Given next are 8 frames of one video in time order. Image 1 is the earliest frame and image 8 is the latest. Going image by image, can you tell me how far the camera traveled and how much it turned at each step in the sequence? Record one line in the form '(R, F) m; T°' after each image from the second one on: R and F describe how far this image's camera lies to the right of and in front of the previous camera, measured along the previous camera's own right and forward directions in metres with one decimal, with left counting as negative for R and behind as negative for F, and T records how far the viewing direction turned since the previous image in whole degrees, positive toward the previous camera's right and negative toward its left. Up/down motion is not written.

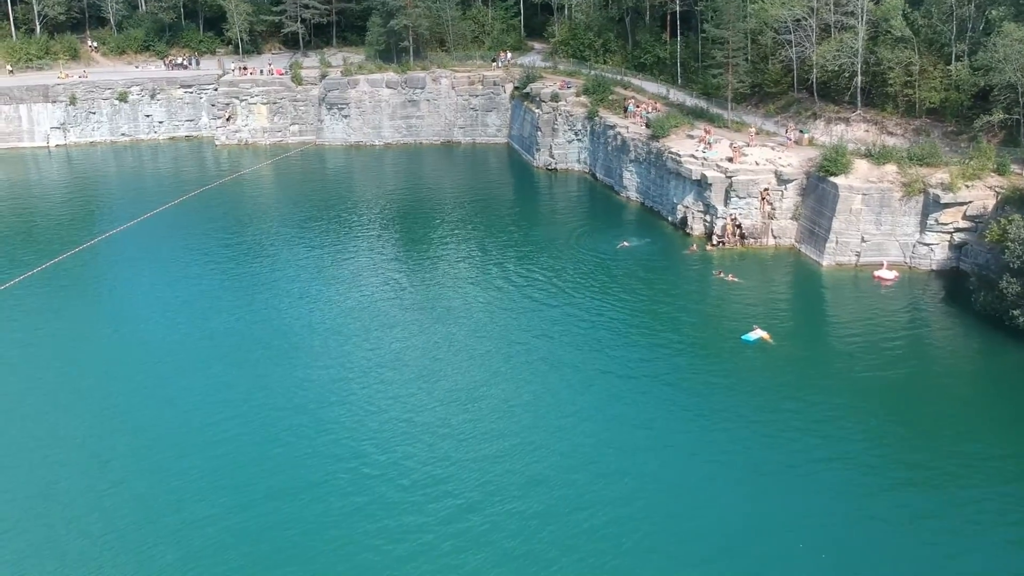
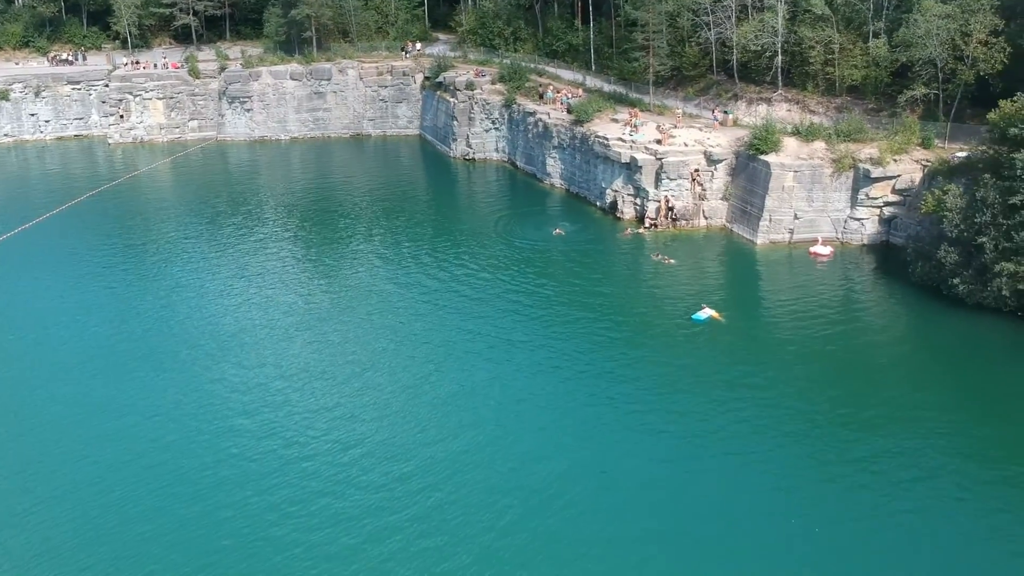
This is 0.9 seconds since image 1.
(-1.8, +1.5) m; +6°
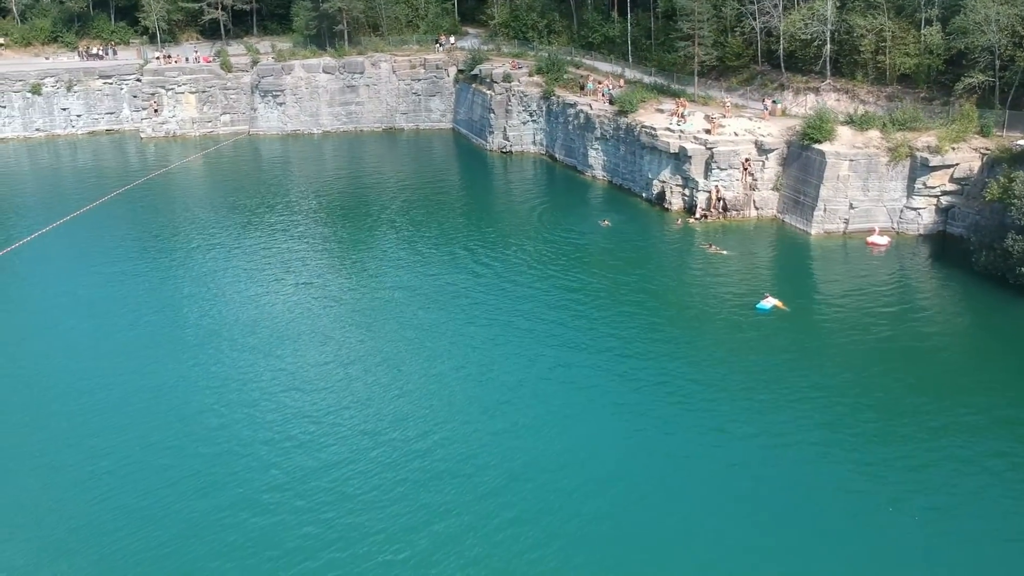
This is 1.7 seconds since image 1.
(-1.9, +0.5) m; 0°
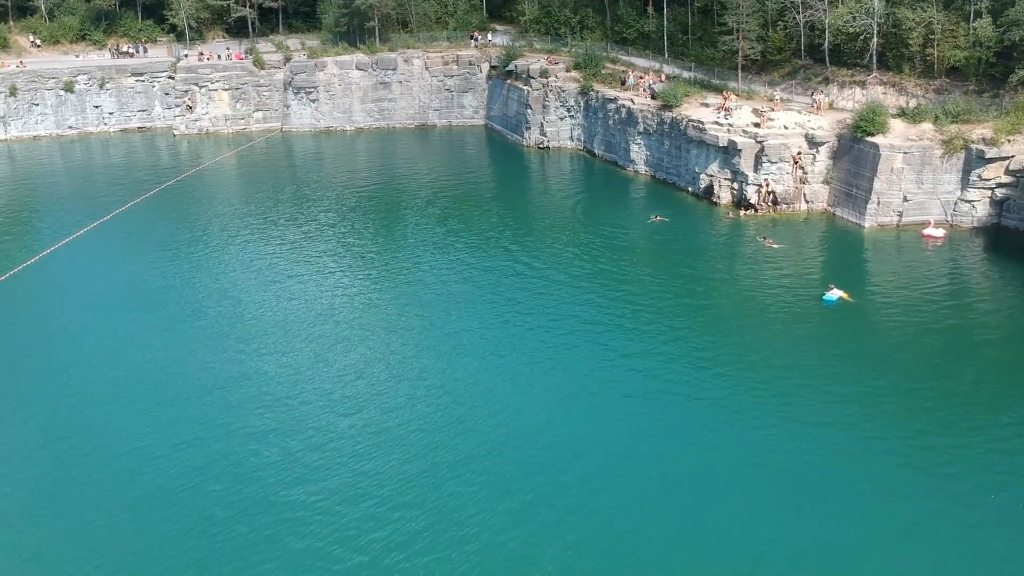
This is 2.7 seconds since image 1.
(-2.3, 0.0) m; 0°
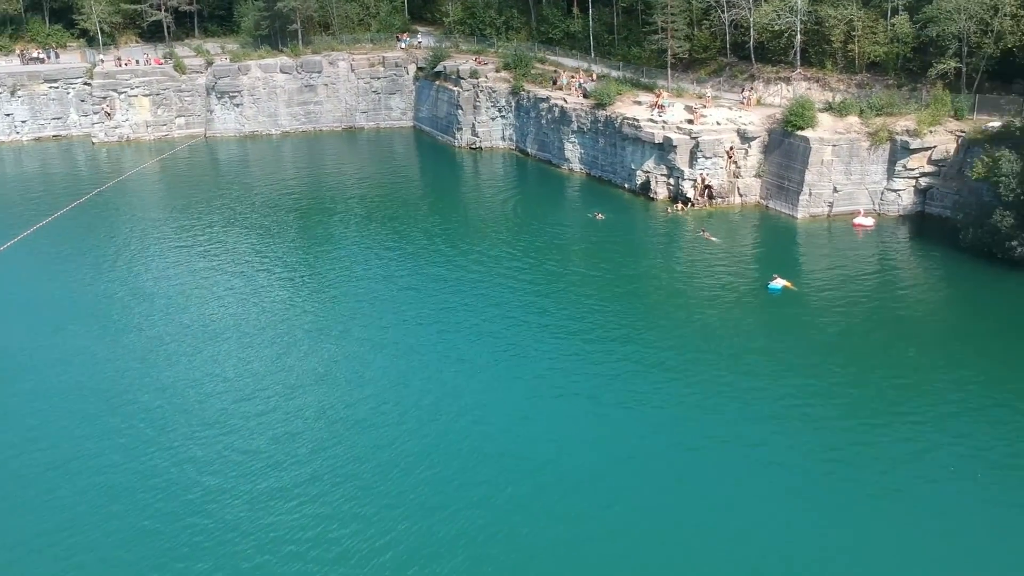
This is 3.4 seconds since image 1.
(-1.5, -0.2) m; +5°
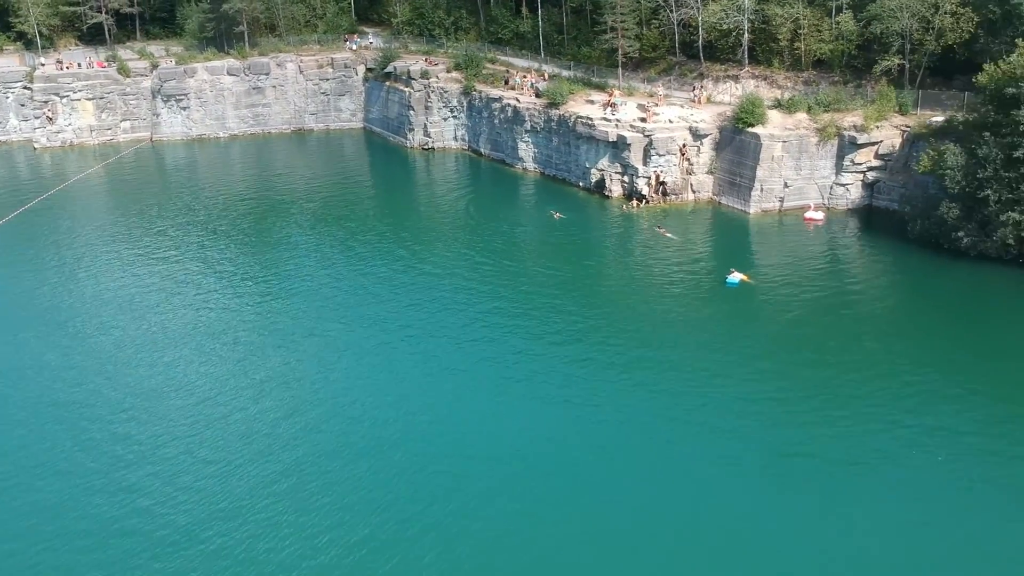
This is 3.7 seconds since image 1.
(-0.6, -0.2) m; +3°
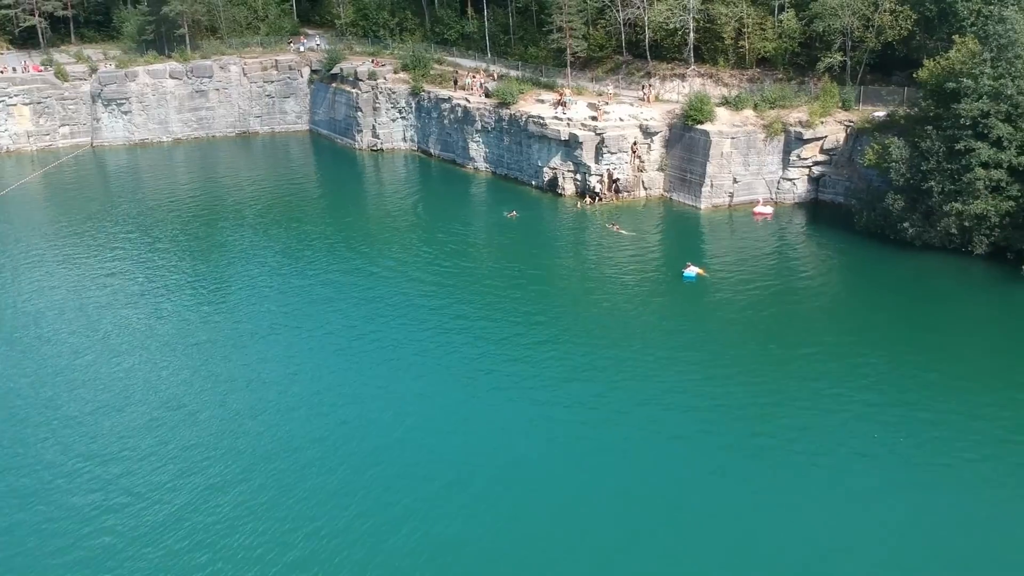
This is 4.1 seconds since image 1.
(-0.8, -0.3) m; +3°
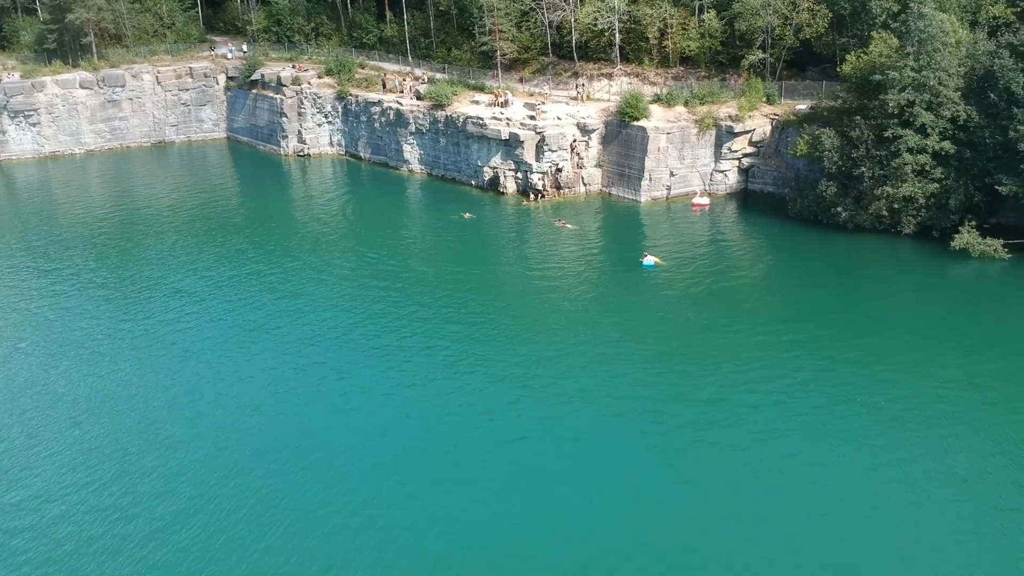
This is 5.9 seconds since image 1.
(-3.4, -1.0) m; +7°
